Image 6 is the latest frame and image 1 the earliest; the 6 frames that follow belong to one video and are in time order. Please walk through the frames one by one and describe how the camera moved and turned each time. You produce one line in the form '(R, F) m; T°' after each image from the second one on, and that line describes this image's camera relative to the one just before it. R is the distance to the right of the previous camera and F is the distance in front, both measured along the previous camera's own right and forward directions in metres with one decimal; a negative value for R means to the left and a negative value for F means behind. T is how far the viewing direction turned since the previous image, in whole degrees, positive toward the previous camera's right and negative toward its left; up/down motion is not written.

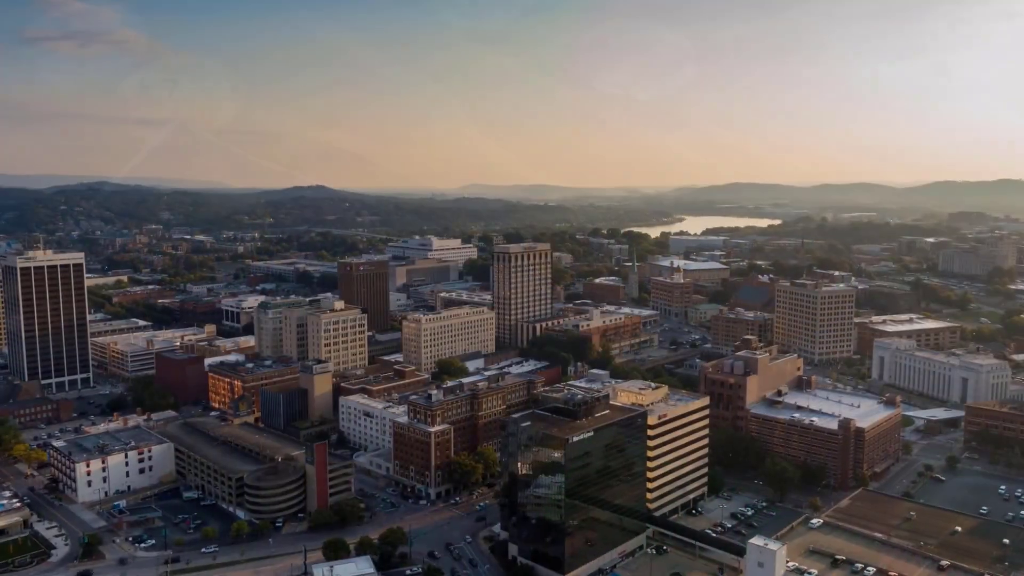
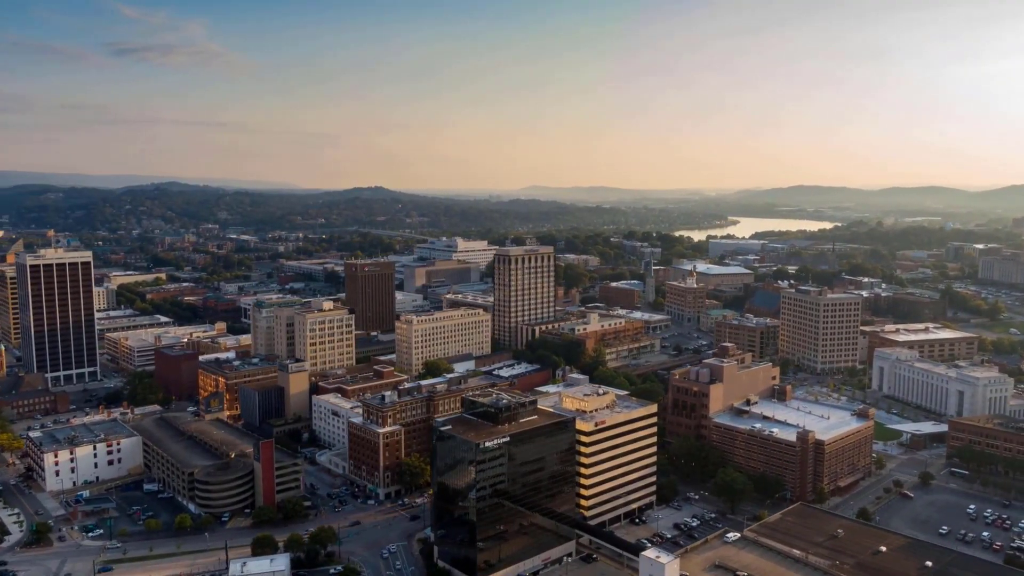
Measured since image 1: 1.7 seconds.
(+5.9, +0.3) m; -4°
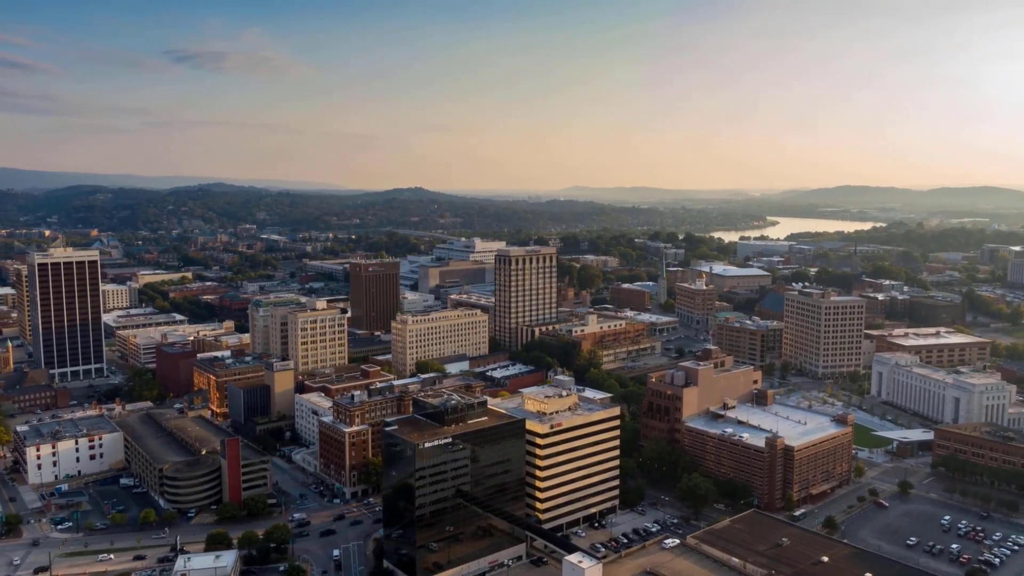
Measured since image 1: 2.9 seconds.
(+4.1, +0.2) m; -3°
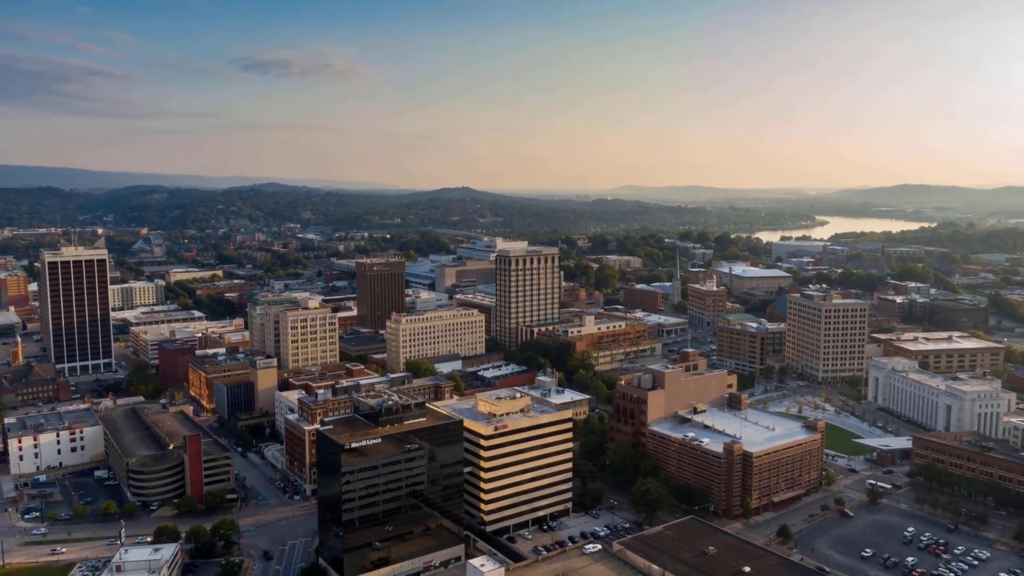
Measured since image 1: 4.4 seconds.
(+5.0, +0.3) m; -4°
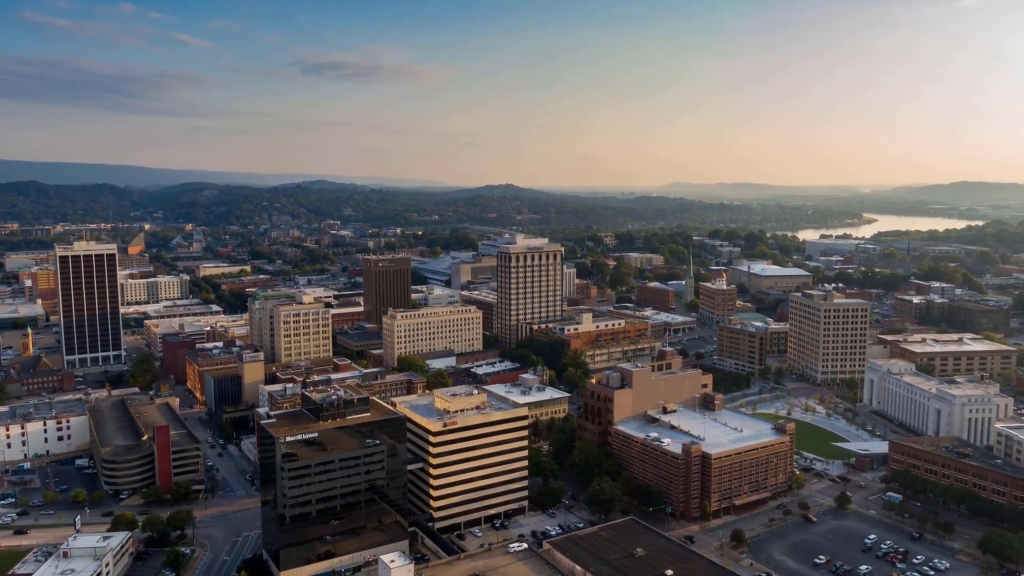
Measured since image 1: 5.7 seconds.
(+4.6, +0.3) m; -3°
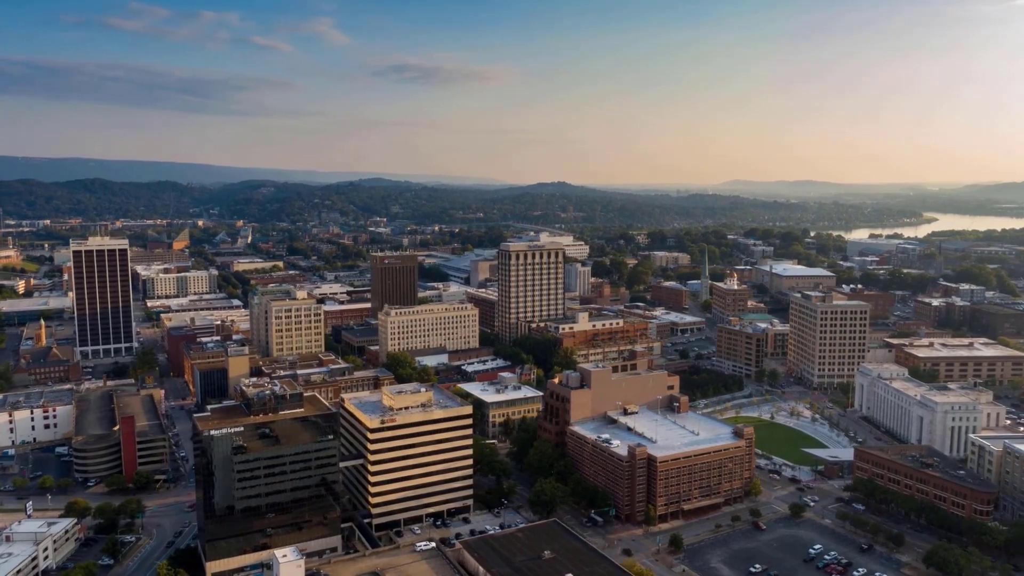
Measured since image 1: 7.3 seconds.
(+5.5, +0.4) m; -4°
